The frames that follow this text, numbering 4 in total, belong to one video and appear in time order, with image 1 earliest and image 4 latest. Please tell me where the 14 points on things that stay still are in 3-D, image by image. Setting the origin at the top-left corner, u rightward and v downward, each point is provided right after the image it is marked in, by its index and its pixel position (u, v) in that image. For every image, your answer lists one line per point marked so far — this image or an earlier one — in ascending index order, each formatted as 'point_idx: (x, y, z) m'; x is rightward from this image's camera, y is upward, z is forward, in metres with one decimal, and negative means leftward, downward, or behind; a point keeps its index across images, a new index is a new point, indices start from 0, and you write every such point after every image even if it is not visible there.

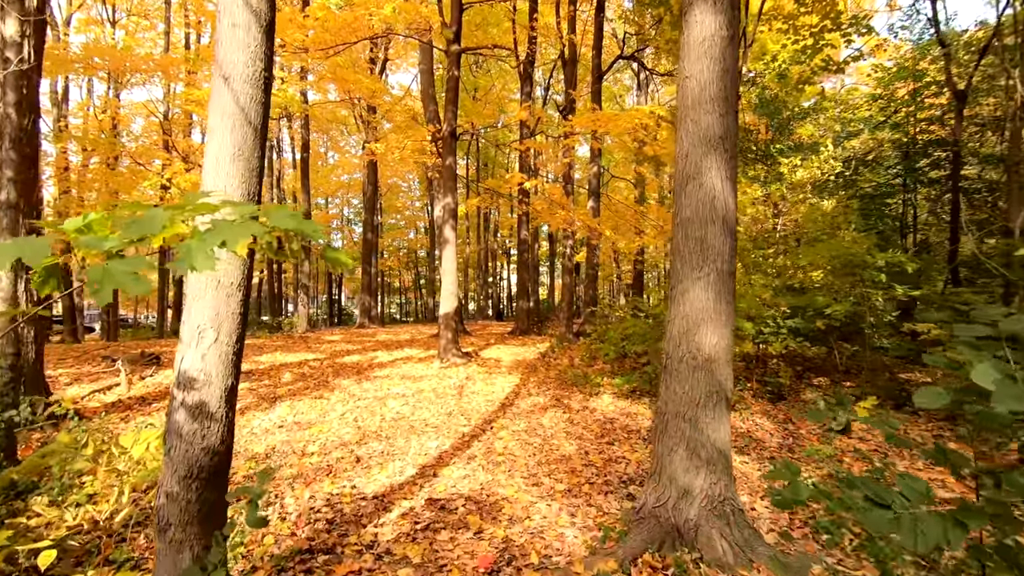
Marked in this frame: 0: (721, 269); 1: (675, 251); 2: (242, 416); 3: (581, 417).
0: (+1.3, +0.1, +2.9) m
1: (+1.1, +0.2, +3.0) m
2: (-3.7, -1.8, +6.5) m
3: (+0.9, -1.7, +6.3) m
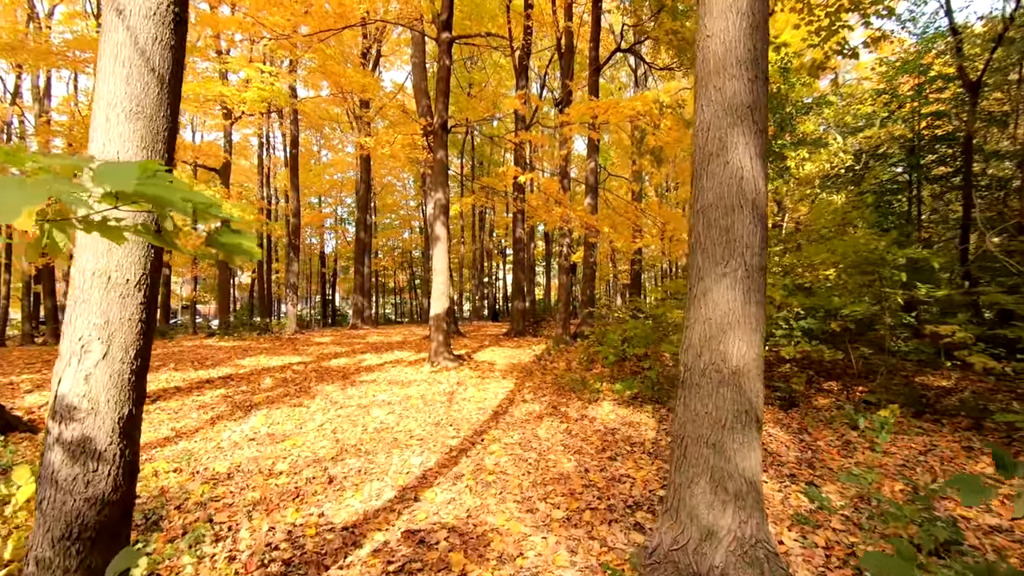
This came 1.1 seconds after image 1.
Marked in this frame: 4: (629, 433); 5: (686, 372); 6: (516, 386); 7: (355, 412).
0: (+1.2, +0.1, +2.4) m
1: (+1.0, +0.3, +2.6) m
2: (-3.8, -1.8, +5.9) m
3: (+0.9, -1.7, +5.8) m
4: (+1.4, -1.7, +5.5) m
5: (+0.9, -0.4, +2.5) m
6: (+0.1, -1.7, +8.0) m
7: (-2.2, -1.8, +6.7) m
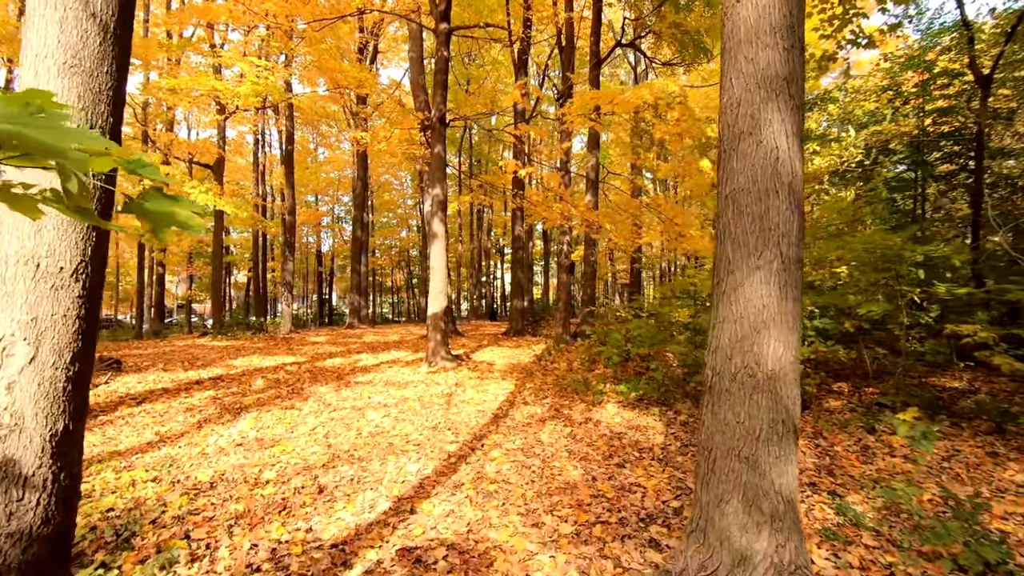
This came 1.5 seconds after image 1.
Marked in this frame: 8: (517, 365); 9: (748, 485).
0: (+1.2, +0.2, +2.1) m
1: (+1.0, +0.3, +2.3) m
2: (-3.8, -1.8, +5.7) m
3: (+0.9, -1.7, +5.5) m
4: (+1.4, -1.7, +5.3) m
5: (+1.0, -0.4, +2.2) m
6: (+0.1, -1.6, +7.8) m
7: (-2.2, -1.7, +6.4) m
8: (+0.1, -1.6, +9.8) m
9: (+1.1, -0.9, +2.1) m
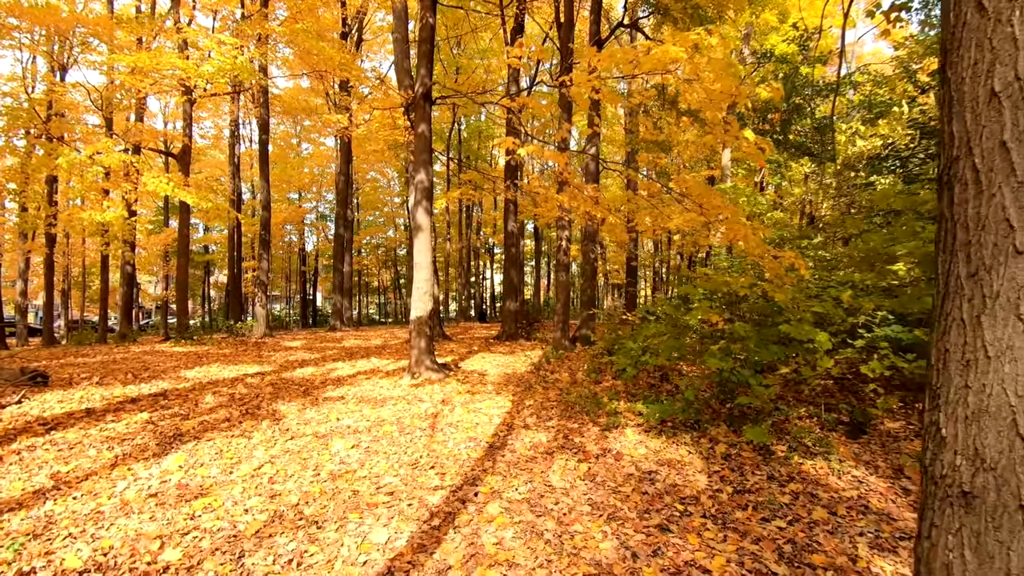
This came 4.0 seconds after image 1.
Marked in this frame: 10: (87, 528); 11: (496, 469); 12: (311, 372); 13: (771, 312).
0: (+1.3, +0.2, +1.0) m
1: (+1.1, +0.3, +1.2) m
2: (-3.8, -1.8, +4.4) m
3: (+0.9, -1.7, +4.4) m
4: (+1.4, -1.7, +4.1) m
5: (+1.1, -0.4, +1.1) m
6: (0.0, -1.6, +6.6) m
7: (-2.2, -1.7, +5.2) m
8: (0.0, -1.6, +8.6) m
9: (+1.1, -0.9, +0.9) m
10: (-3.0, -1.7, +3.3) m
11: (-0.2, -1.7, +4.3) m
12: (-4.0, -1.7, +9.4) m
13: (+3.2, -0.3, +5.7) m
